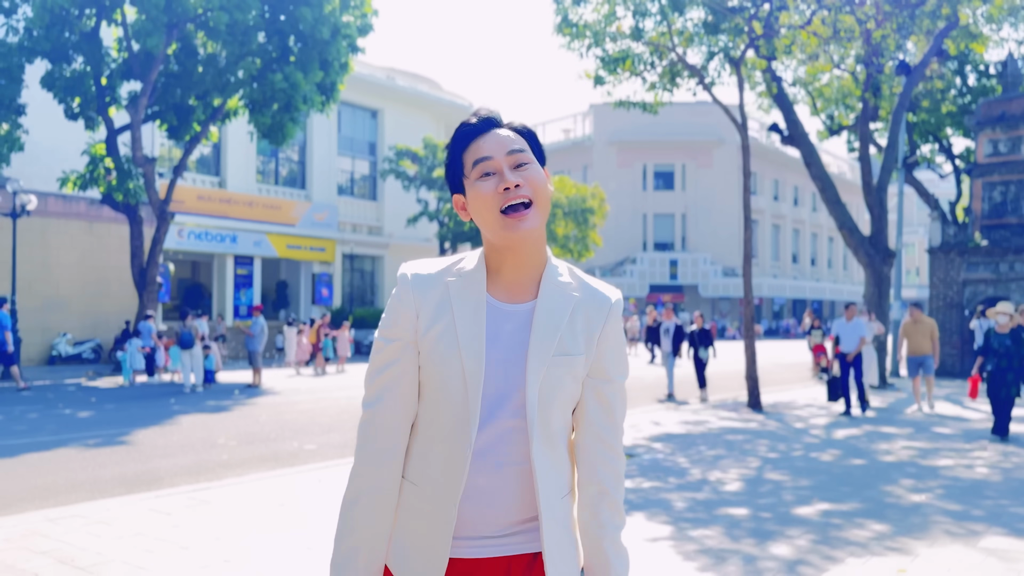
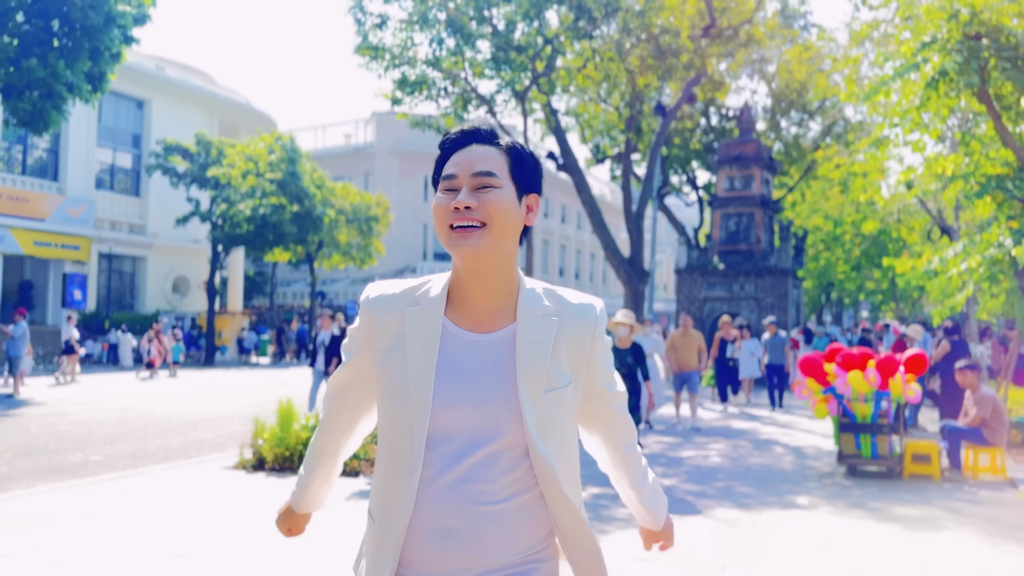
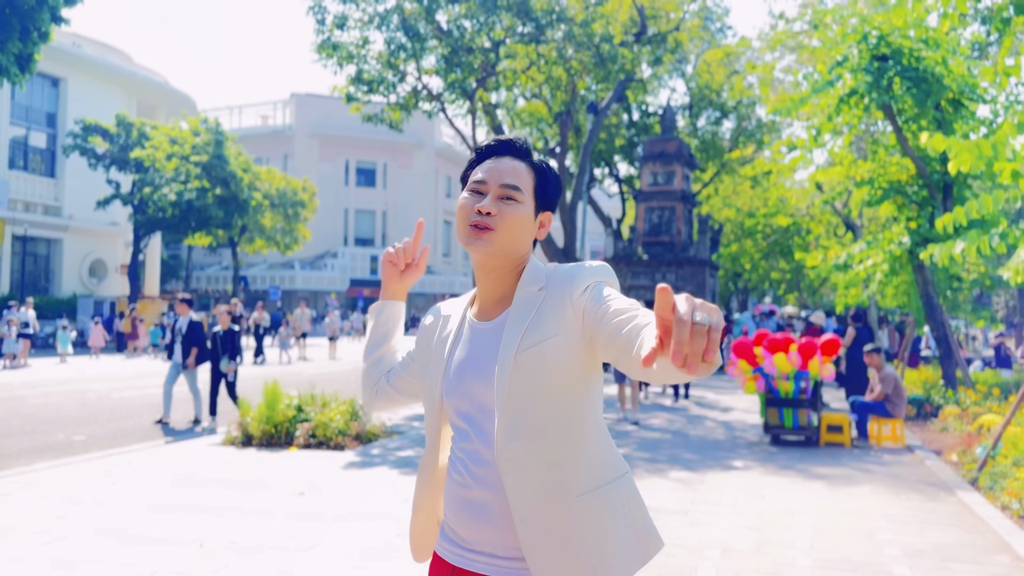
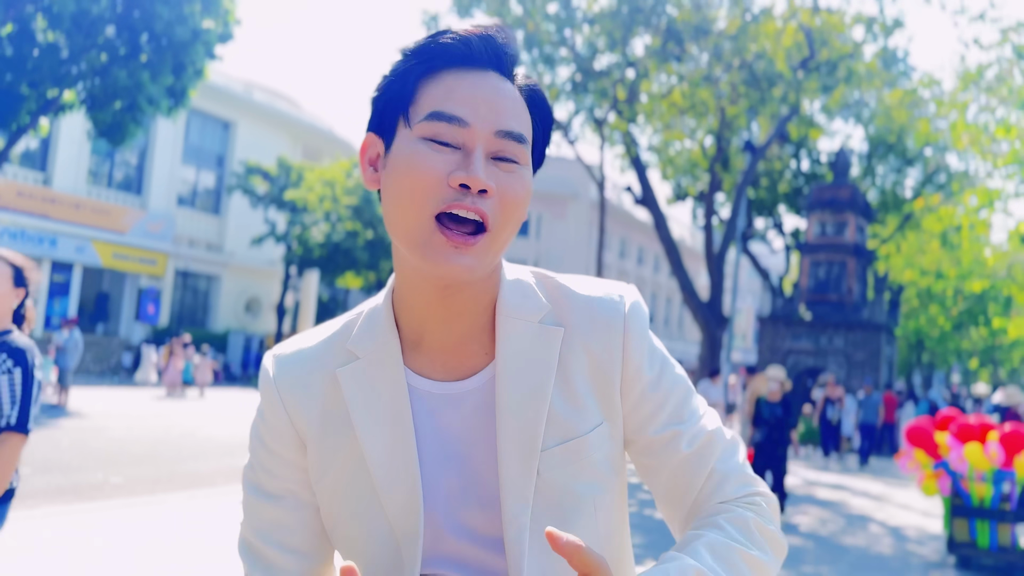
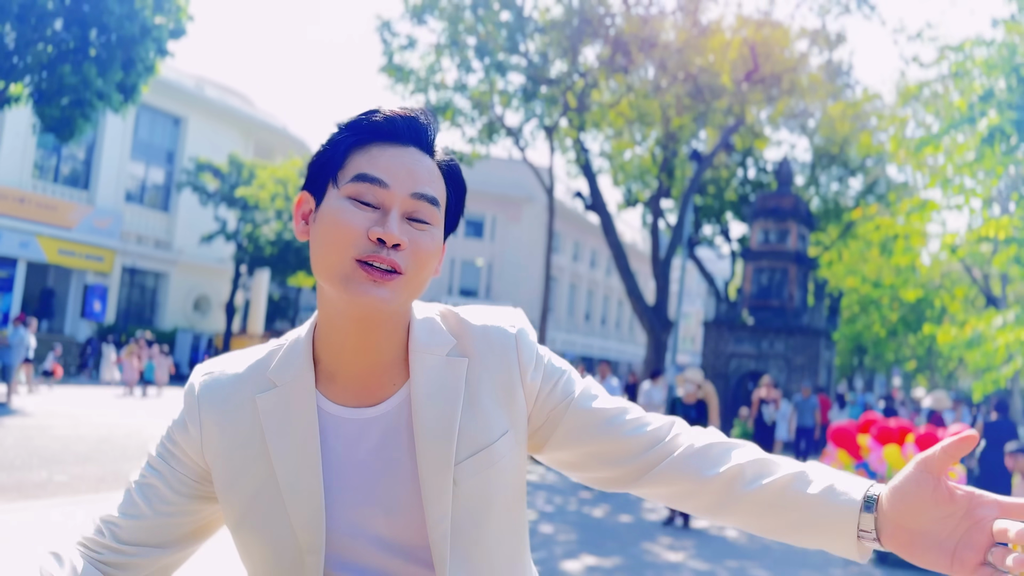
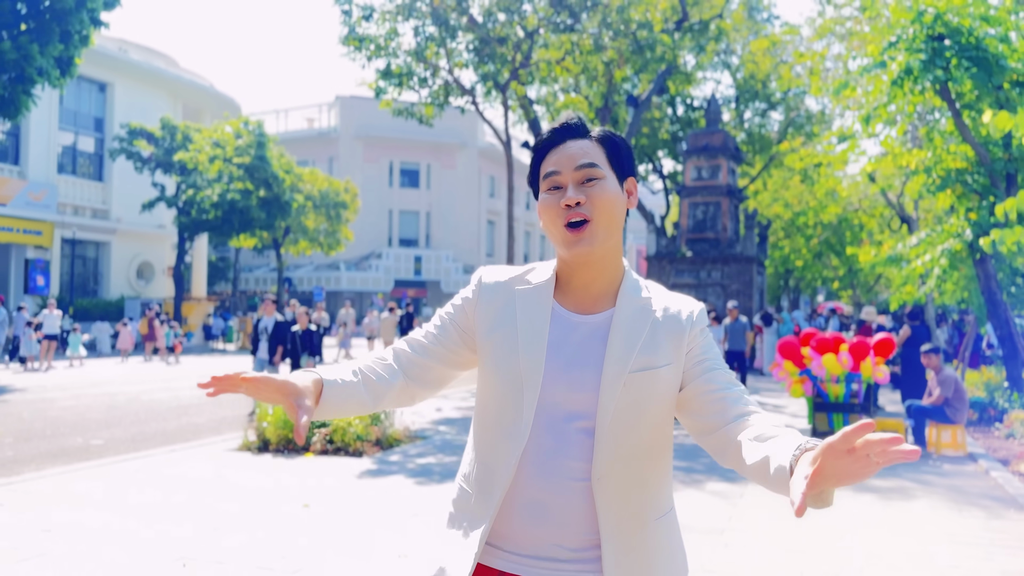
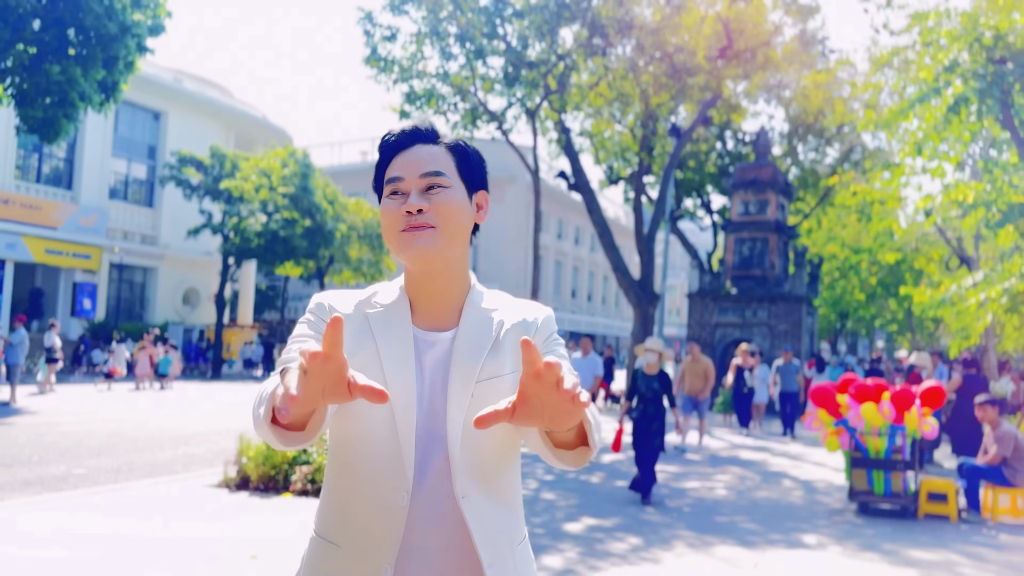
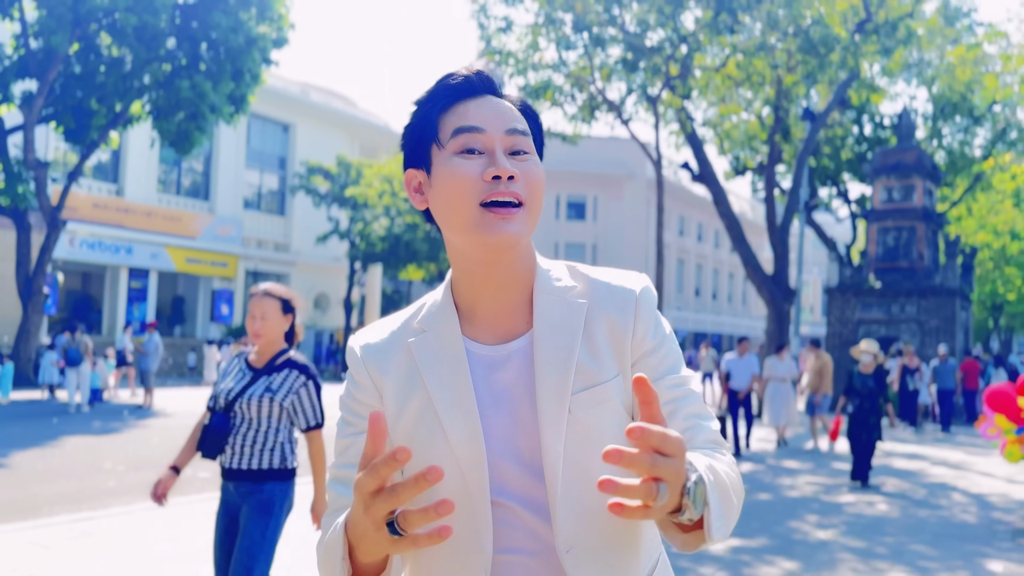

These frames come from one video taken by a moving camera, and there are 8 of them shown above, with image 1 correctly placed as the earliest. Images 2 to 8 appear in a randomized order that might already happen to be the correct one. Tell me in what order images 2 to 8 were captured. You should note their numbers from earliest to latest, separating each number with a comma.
8, 4, 5, 7, 2, 6, 3
